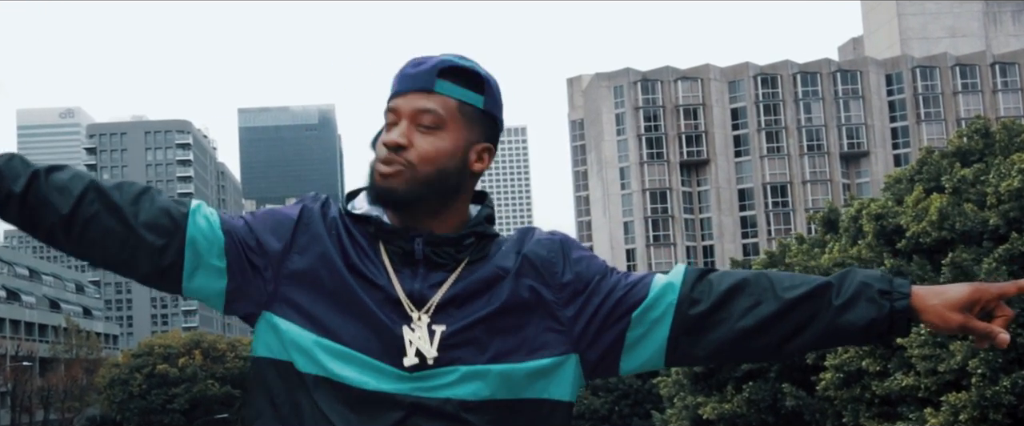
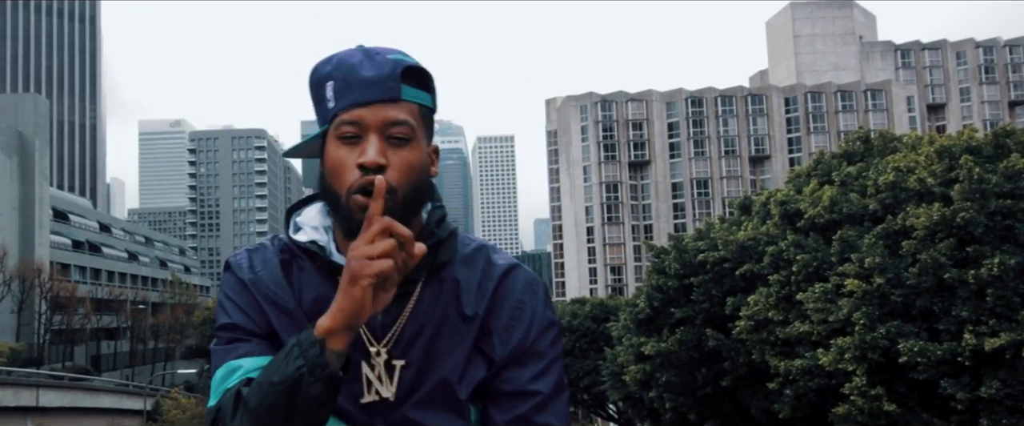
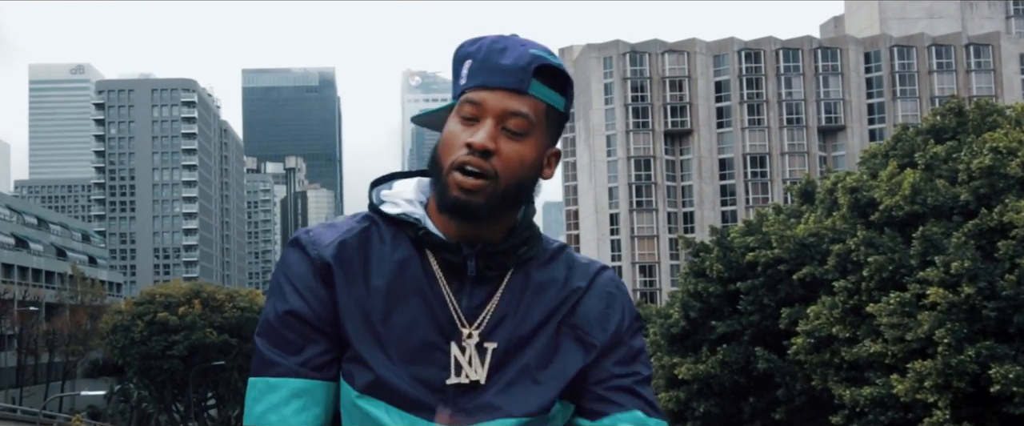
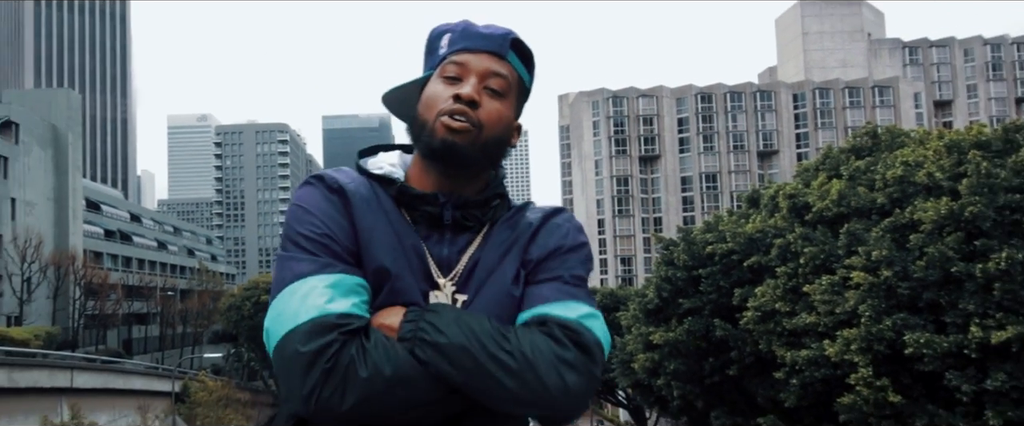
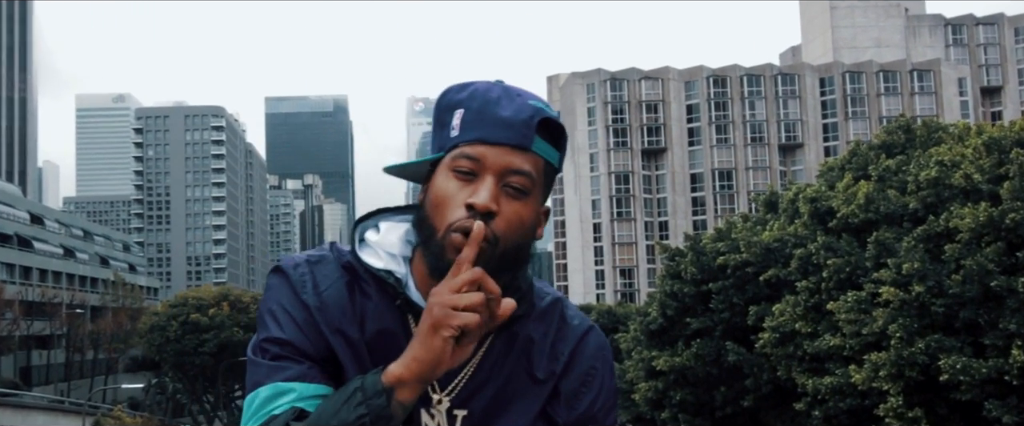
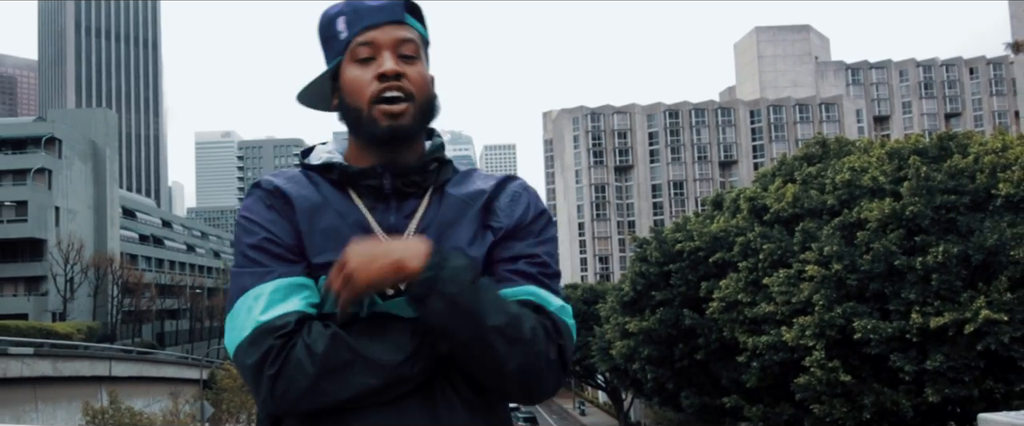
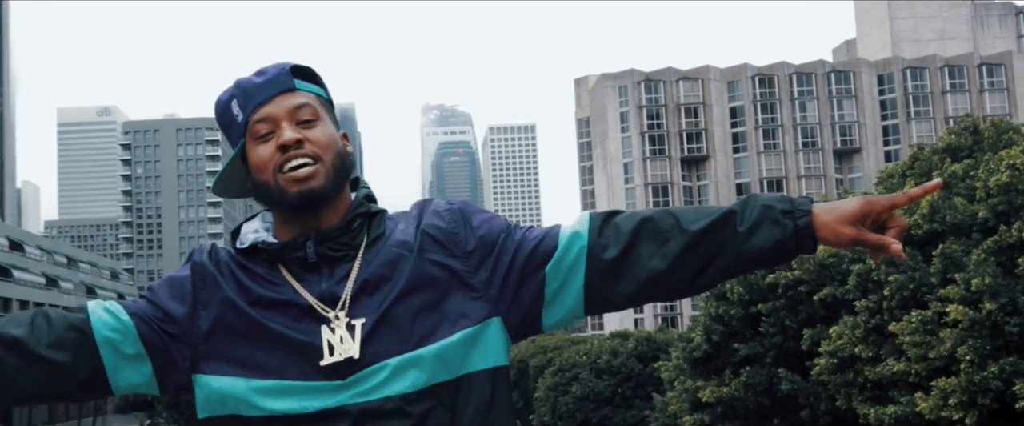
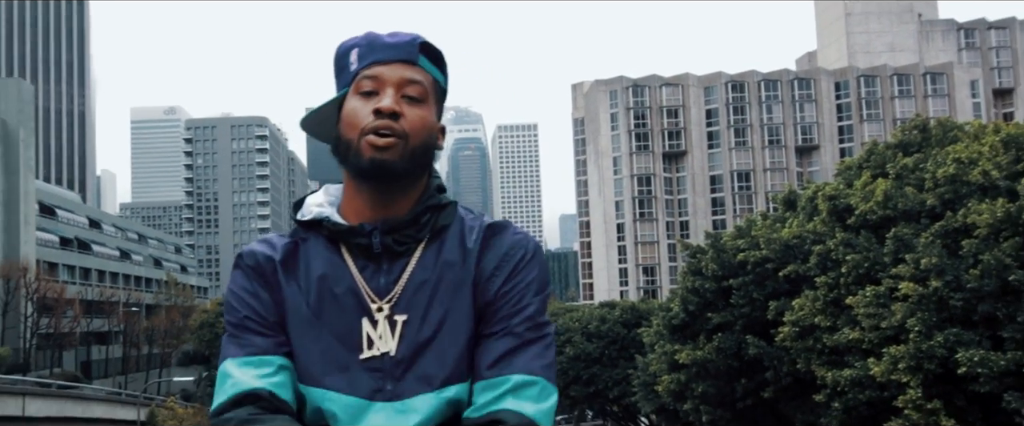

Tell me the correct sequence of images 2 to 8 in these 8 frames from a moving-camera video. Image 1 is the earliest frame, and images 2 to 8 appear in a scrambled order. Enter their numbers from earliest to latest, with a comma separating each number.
7, 8, 4, 6, 2, 5, 3
